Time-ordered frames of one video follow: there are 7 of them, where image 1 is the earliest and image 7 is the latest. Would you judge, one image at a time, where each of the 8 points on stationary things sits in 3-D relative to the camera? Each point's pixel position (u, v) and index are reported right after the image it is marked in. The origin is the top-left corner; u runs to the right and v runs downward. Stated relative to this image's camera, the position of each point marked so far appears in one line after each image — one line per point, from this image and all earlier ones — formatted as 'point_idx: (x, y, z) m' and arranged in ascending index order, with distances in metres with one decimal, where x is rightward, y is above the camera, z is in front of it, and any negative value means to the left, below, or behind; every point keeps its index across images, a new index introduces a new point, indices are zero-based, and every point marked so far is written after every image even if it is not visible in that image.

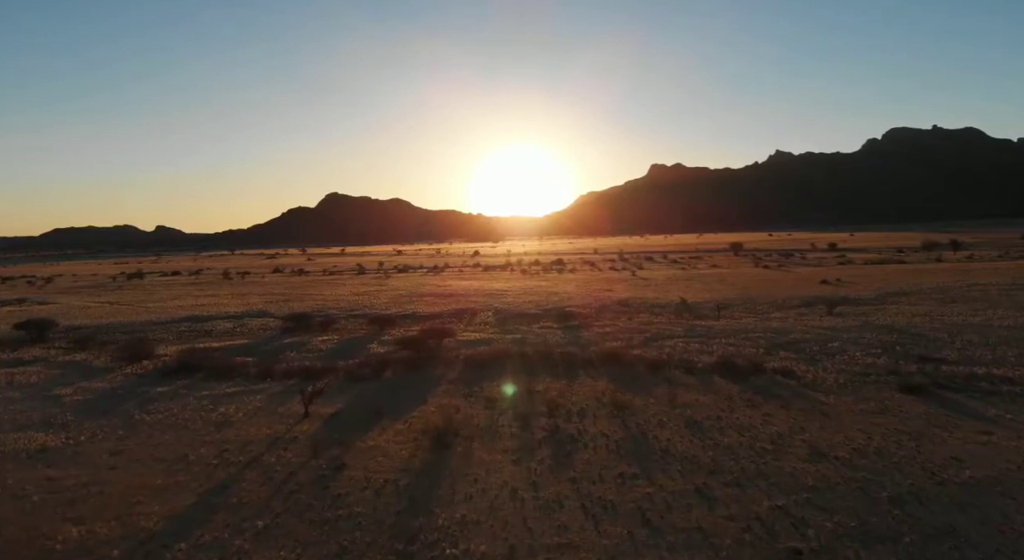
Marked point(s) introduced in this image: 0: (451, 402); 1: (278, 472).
0: (-1.5, -3.1, +17.0) m
1: (-4.4, -3.6, +12.5) m
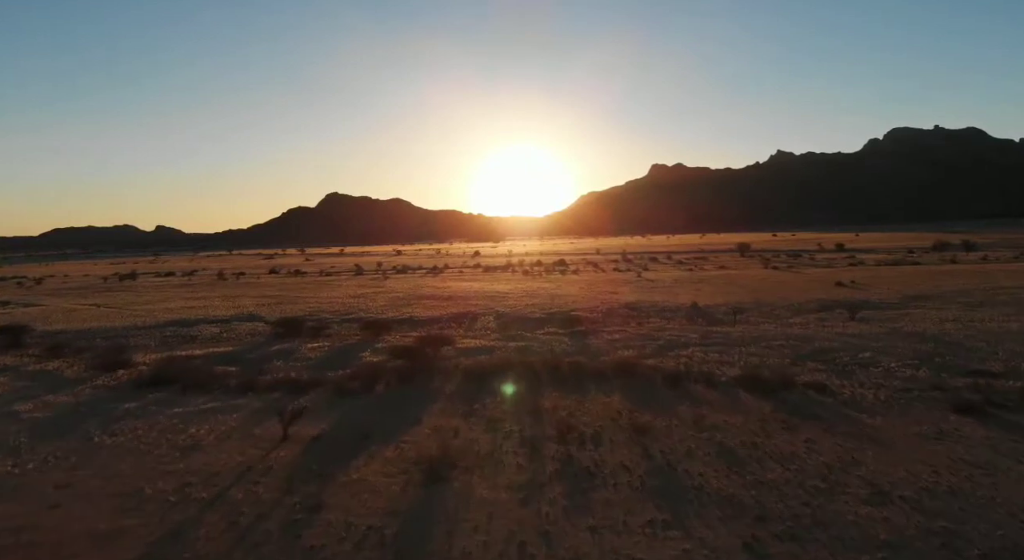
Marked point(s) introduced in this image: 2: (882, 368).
0: (-1.4, -3.3, +15.1) m
1: (-4.3, -3.8, +10.7) m
2: (+11.1, -2.6, +19.9) m
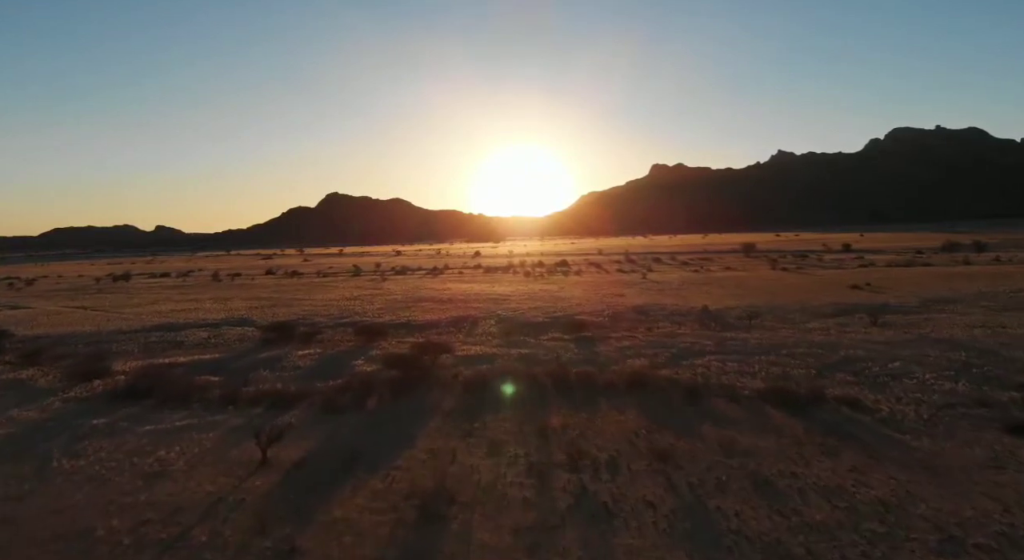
0: (-1.3, -3.4, +13.6) m
1: (-4.2, -3.9, +9.1) m
2: (+11.2, -2.8, +18.4) m
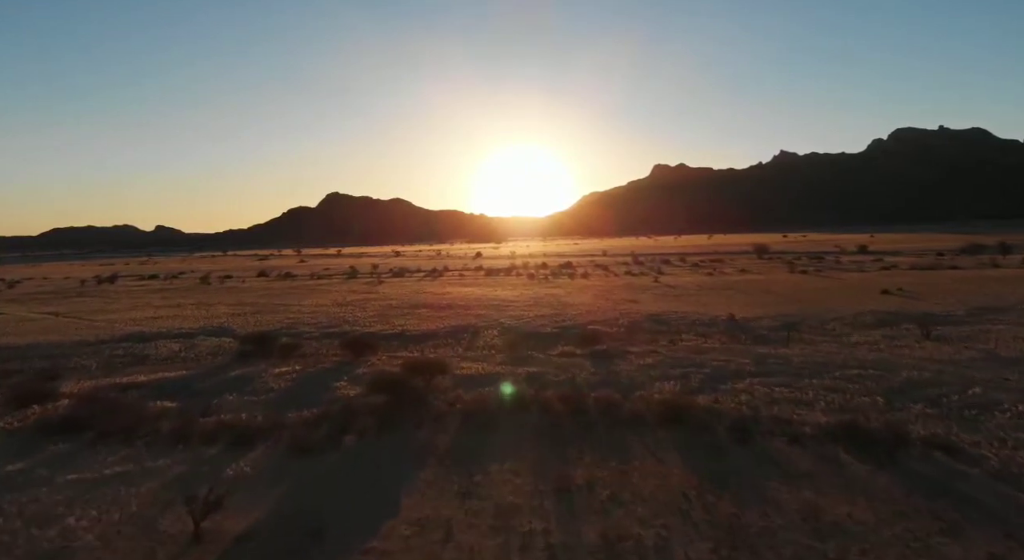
0: (-1.1, -3.6, +10.4) m
1: (-4.0, -4.1, +6.0) m
2: (+11.4, -3.0, +15.2) m
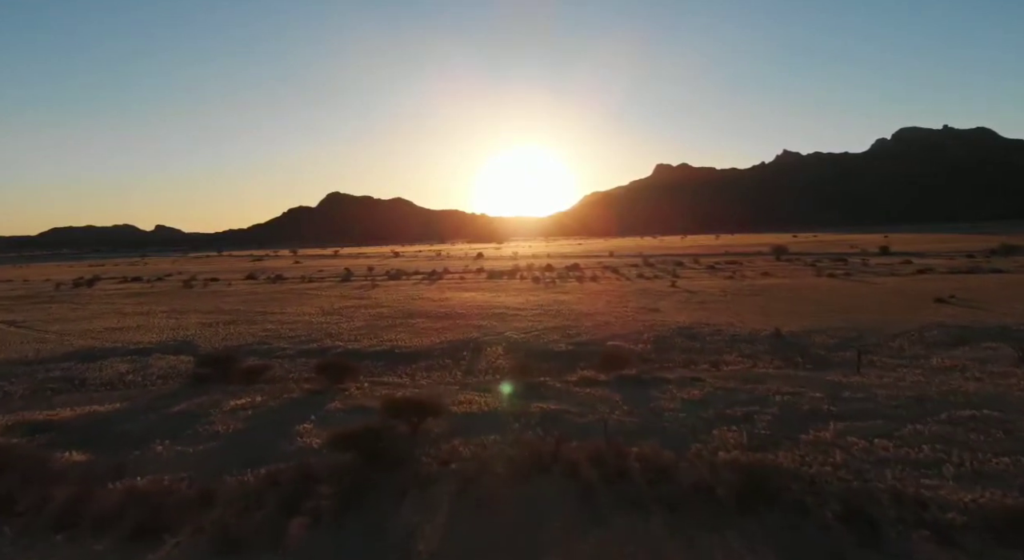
0: (-0.9, -4.0, +6.1) m
1: (-3.7, -4.5, +1.6) m
2: (+11.7, -3.4, +10.8) m
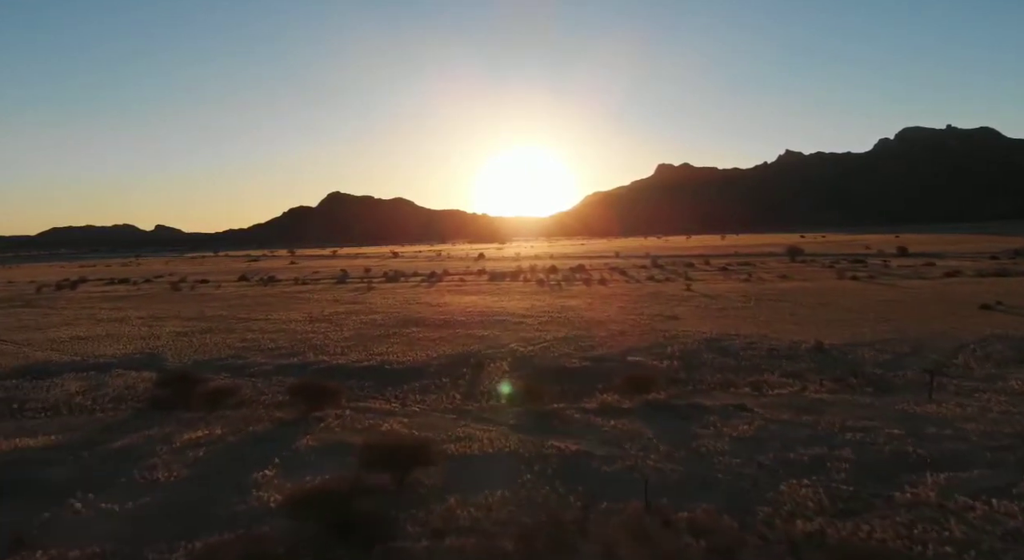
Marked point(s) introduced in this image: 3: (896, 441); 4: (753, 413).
0: (-0.7, -4.2, +3.0) m
1: (-3.6, -4.7, -1.4) m
2: (+11.9, -3.6, +7.8) m
3: (+7.7, -3.2, +13.5) m
4: (+5.6, -3.1, +15.6) m
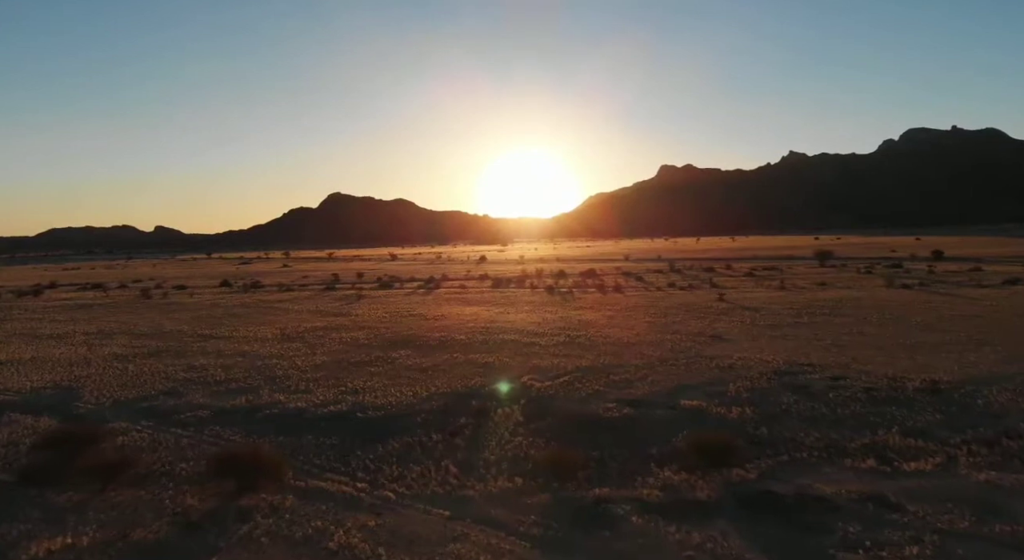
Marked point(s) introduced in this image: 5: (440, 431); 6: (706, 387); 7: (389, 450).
0: (-0.4, -4.6, -2.5) m
1: (-3.2, -5.1, -6.9) m
2: (+12.2, -4.0, +2.2) m
3: (+8.1, -3.6, +8.0) m
4: (+6.0, -3.5, +10.1) m
5: (-1.6, -3.5, +15.1) m
6: (+5.3, -2.9, +18.4) m
7: (-2.6, -3.6, +14.1) m
